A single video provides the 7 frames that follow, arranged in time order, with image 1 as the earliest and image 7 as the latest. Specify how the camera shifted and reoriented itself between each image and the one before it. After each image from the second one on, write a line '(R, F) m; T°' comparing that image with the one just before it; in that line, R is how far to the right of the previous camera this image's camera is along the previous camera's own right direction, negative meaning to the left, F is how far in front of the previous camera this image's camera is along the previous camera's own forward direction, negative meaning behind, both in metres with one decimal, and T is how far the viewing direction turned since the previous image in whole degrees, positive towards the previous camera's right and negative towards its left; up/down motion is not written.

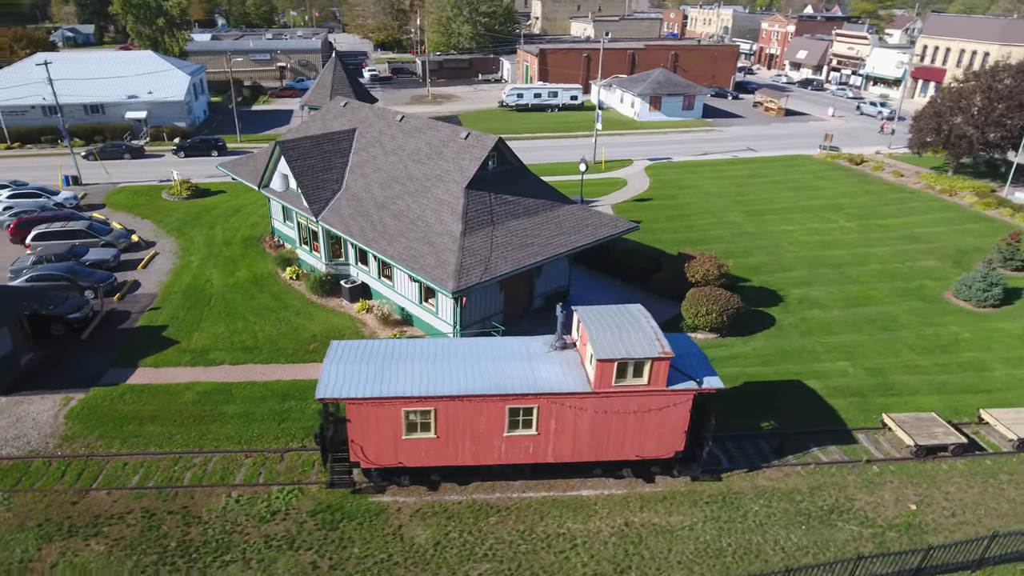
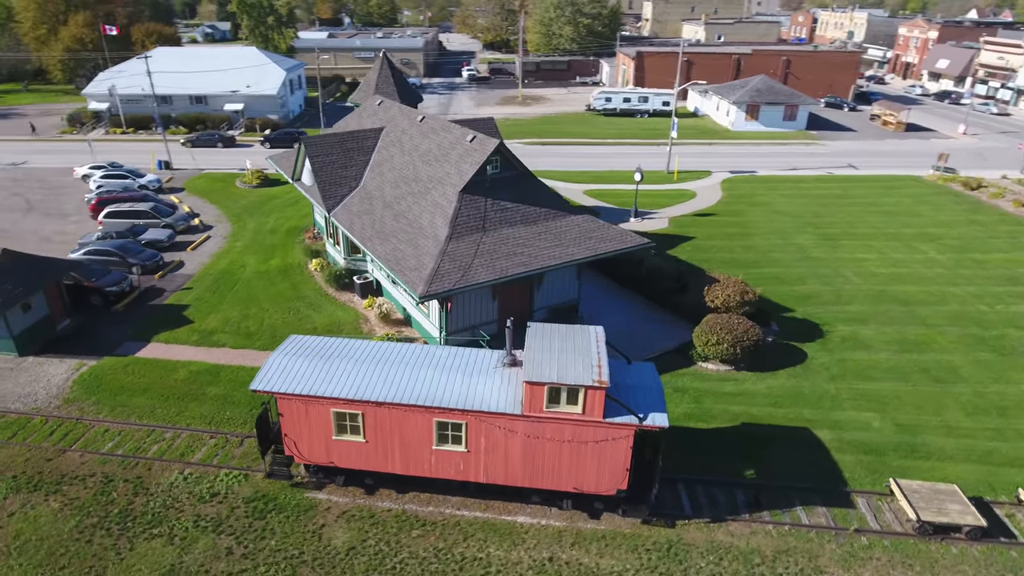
(+4.2, +1.0) m; -10°
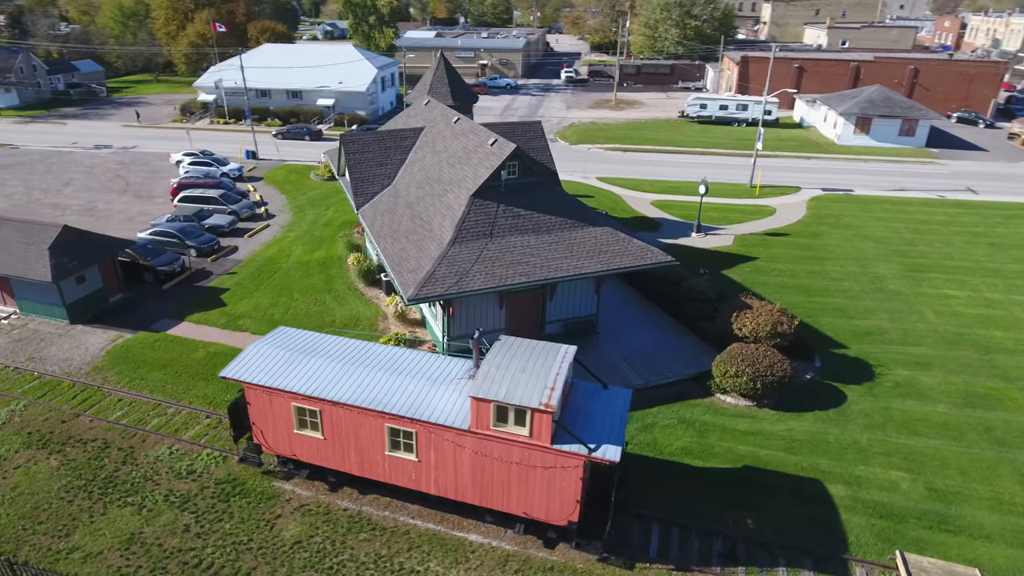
(+3.5, +0.9) m; -10°
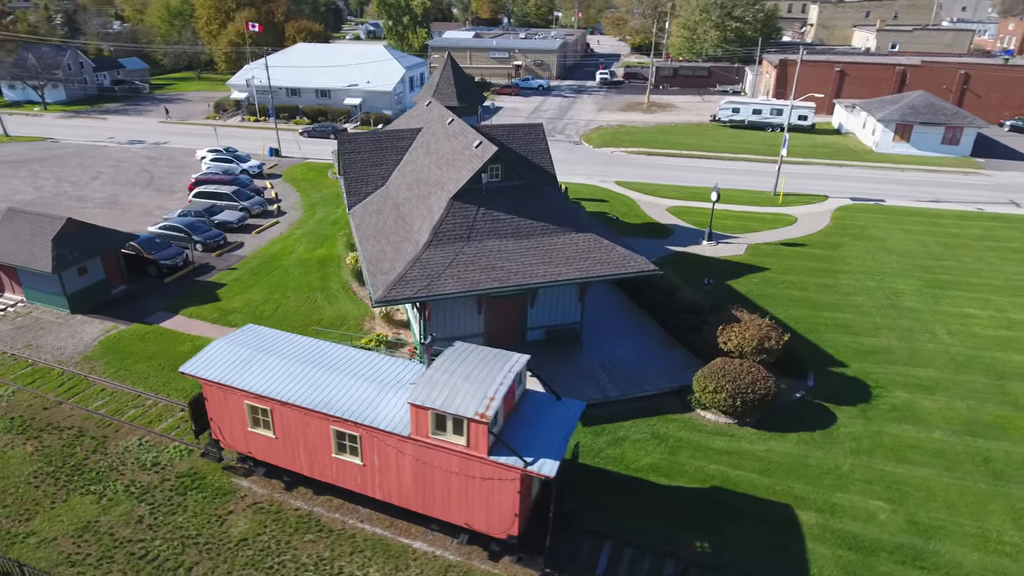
(+2.3, +0.3) m; -4°
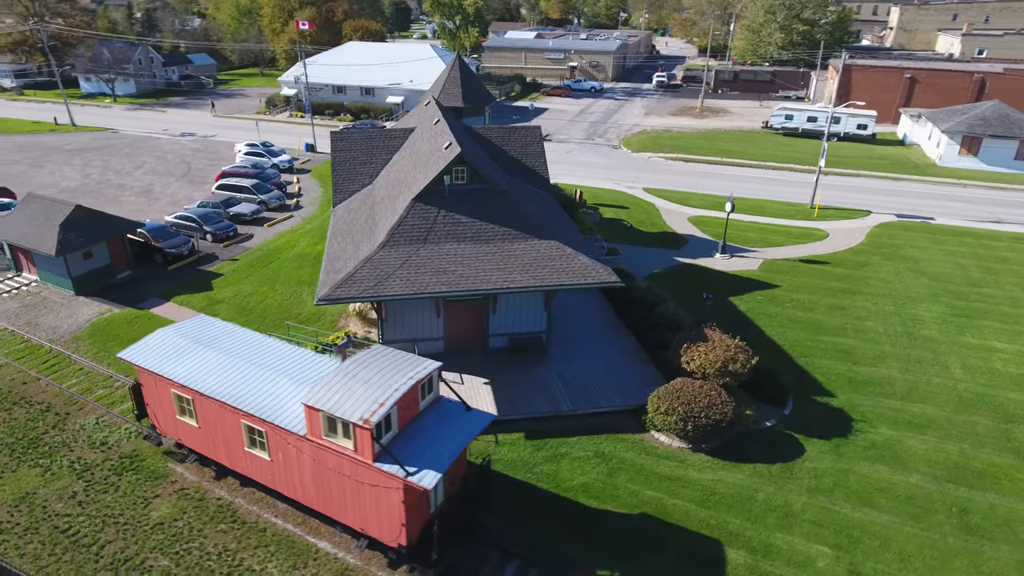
(+3.9, +0.6) m; -6°
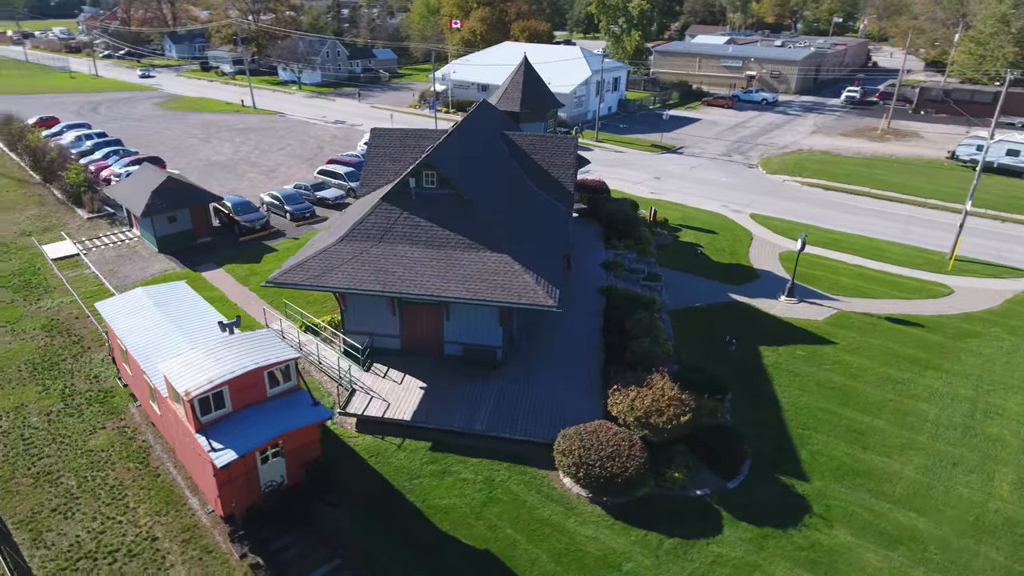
(+8.2, +1.6) m; -17°
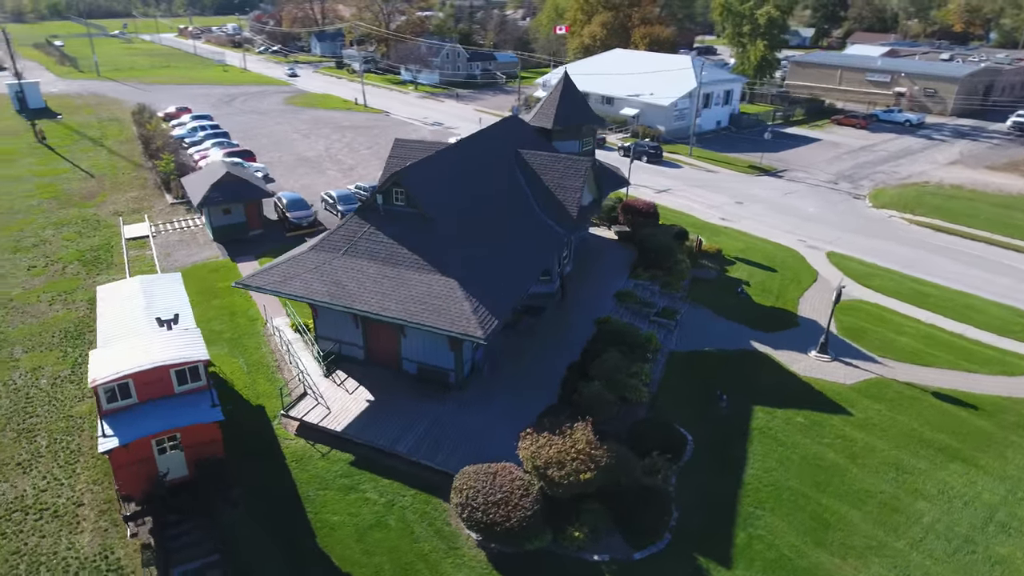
(+6.4, +1.2) m; -13°
